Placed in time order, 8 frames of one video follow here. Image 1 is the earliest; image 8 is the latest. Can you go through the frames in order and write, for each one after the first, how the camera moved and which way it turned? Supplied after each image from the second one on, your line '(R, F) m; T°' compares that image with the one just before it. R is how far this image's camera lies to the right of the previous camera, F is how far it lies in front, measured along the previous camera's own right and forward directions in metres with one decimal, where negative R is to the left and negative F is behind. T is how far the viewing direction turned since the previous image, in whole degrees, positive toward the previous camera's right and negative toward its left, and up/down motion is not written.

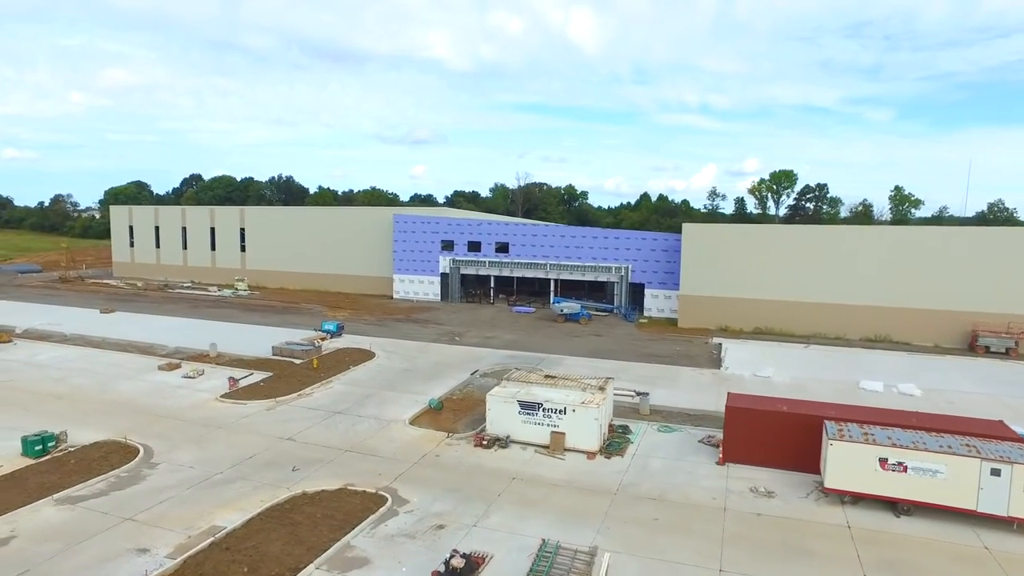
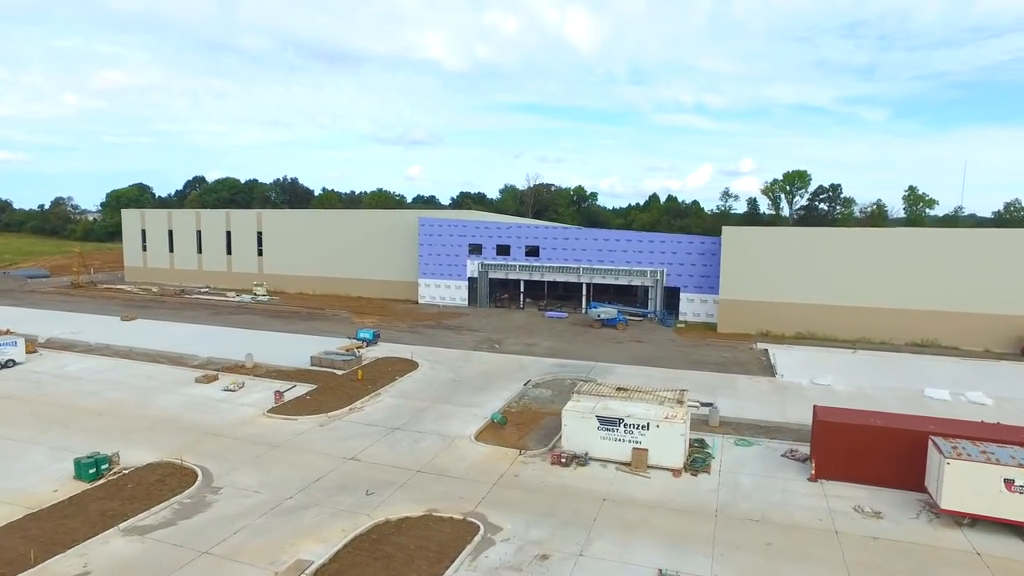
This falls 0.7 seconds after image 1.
(-2.2, +0.8) m; 0°
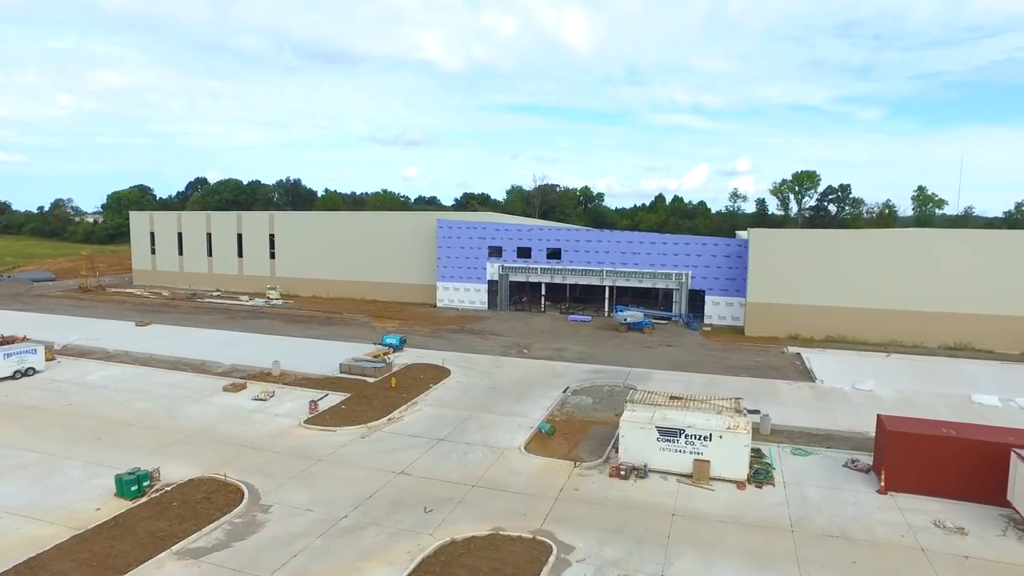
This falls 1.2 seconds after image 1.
(-1.5, +0.5) m; 0°
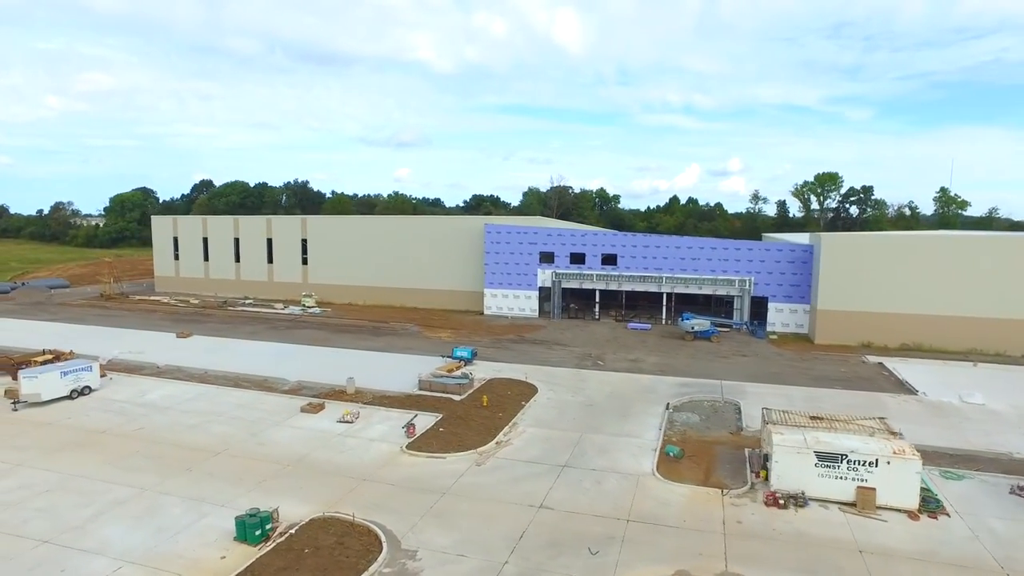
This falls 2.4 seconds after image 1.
(-3.7, +1.2) m; +1°
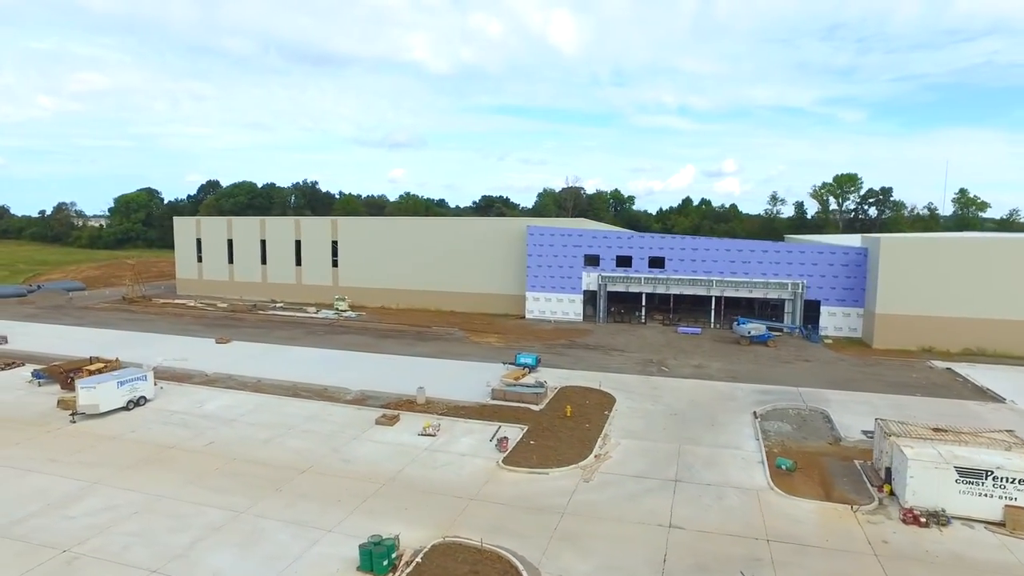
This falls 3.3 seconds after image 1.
(-3.0, +0.8) m; +1°
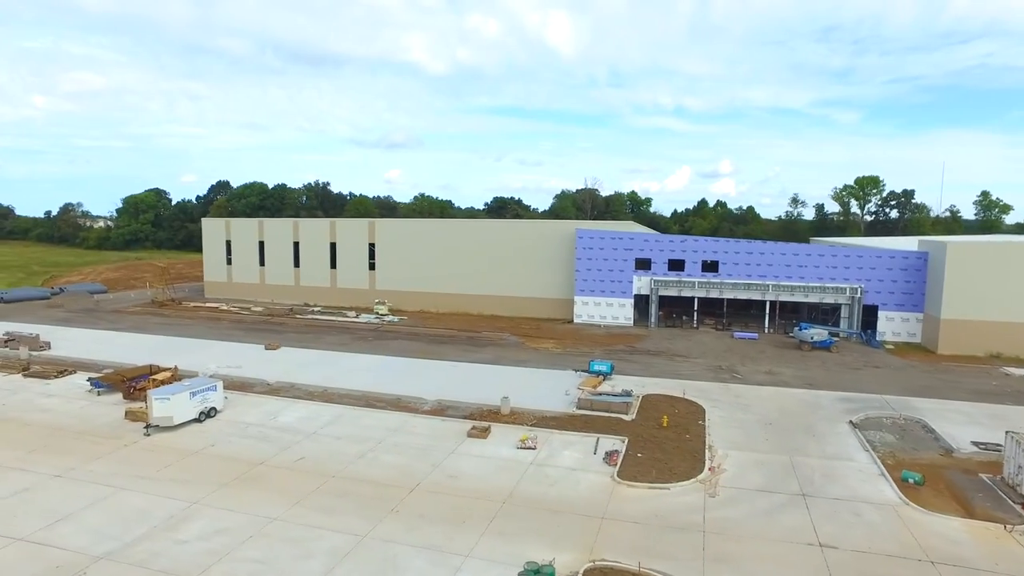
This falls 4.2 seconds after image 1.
(-3.2, +0.7) m; 0°
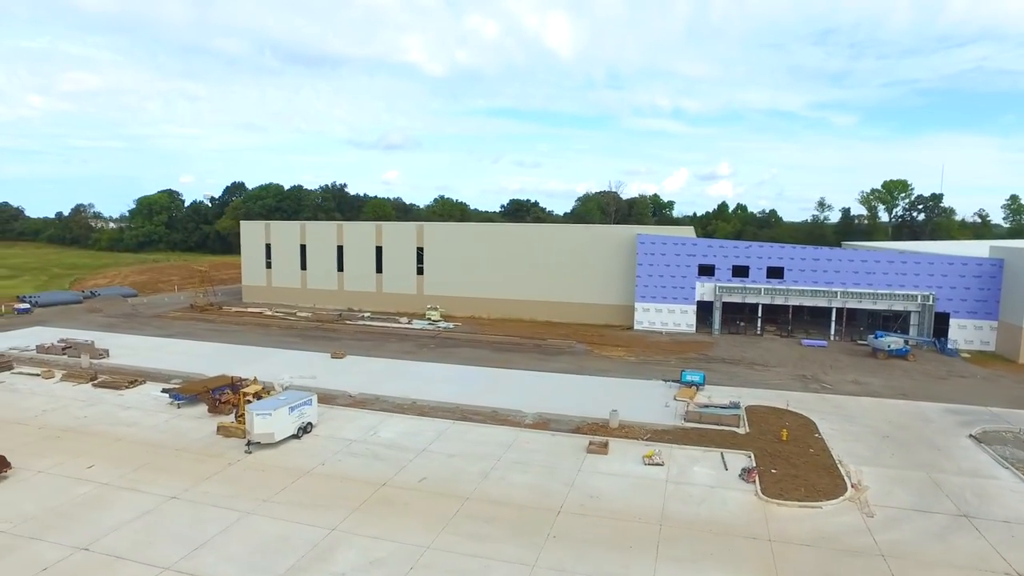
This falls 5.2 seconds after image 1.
(-3.8, +0.7) m; 0°
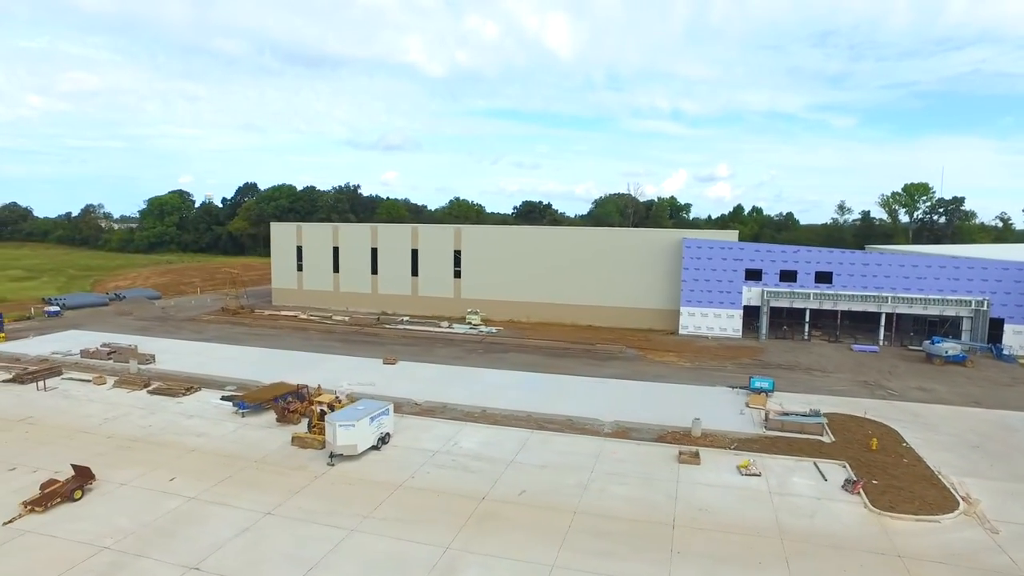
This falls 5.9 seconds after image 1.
(-2.8, +0.4) m; 0°
